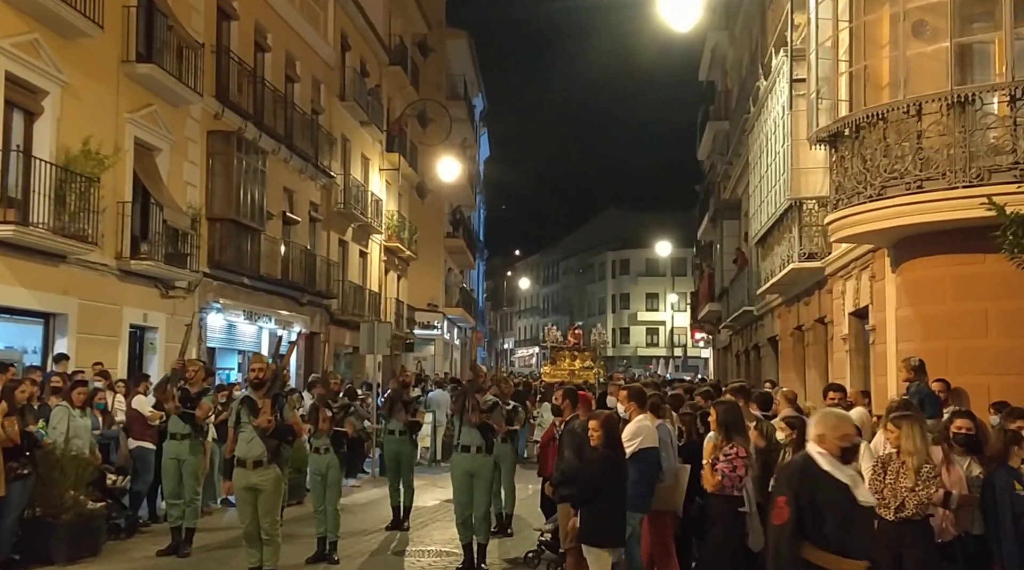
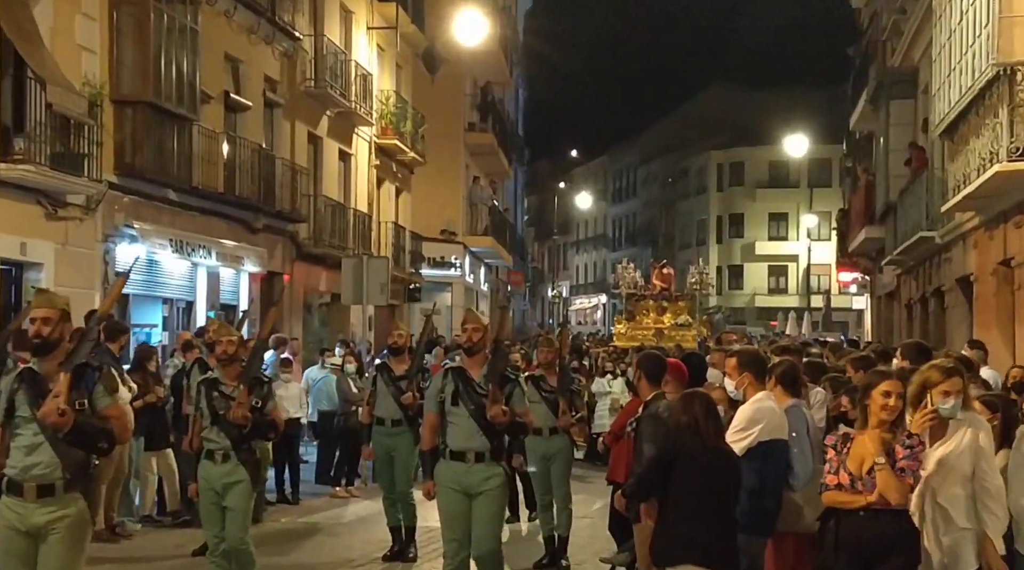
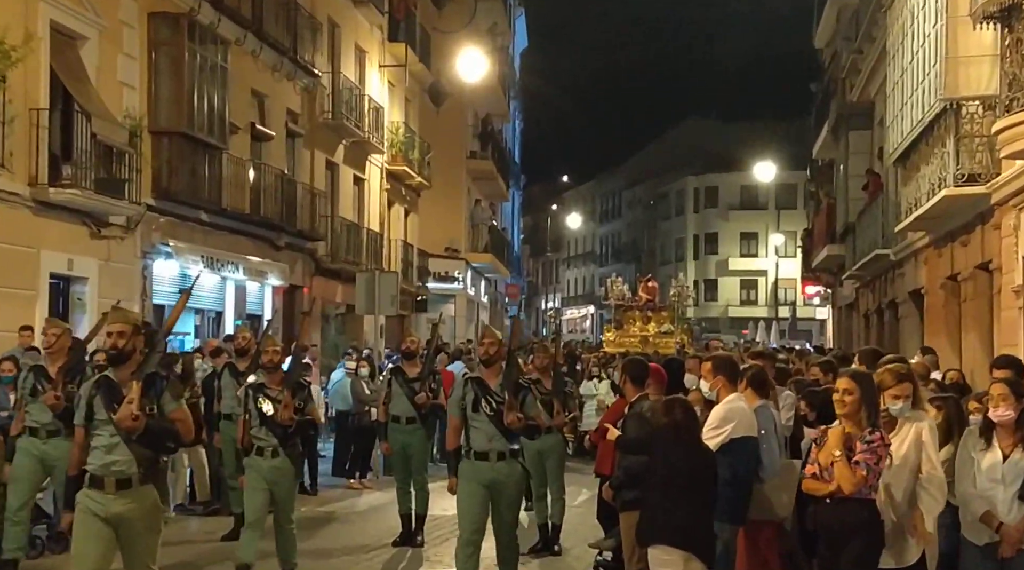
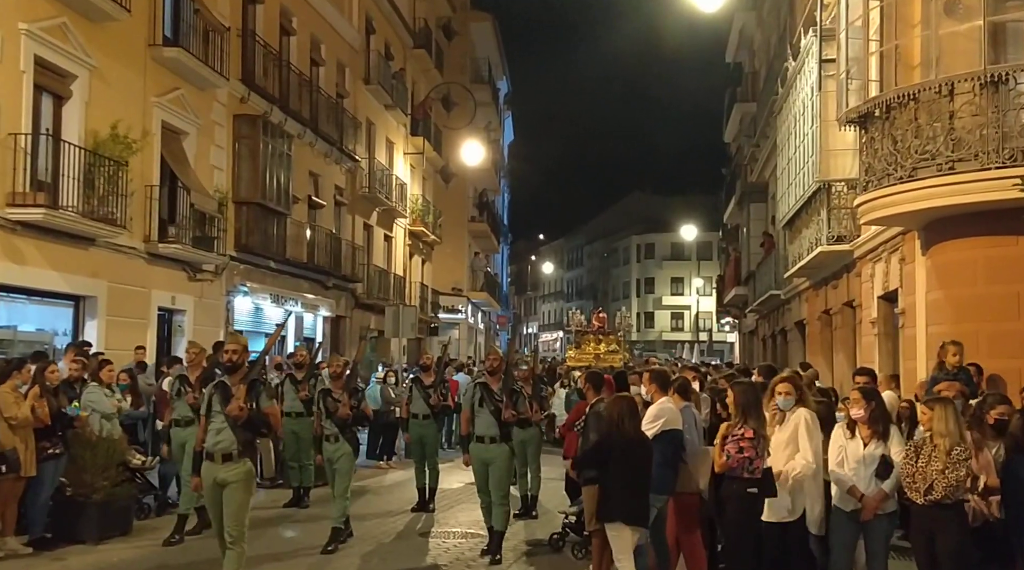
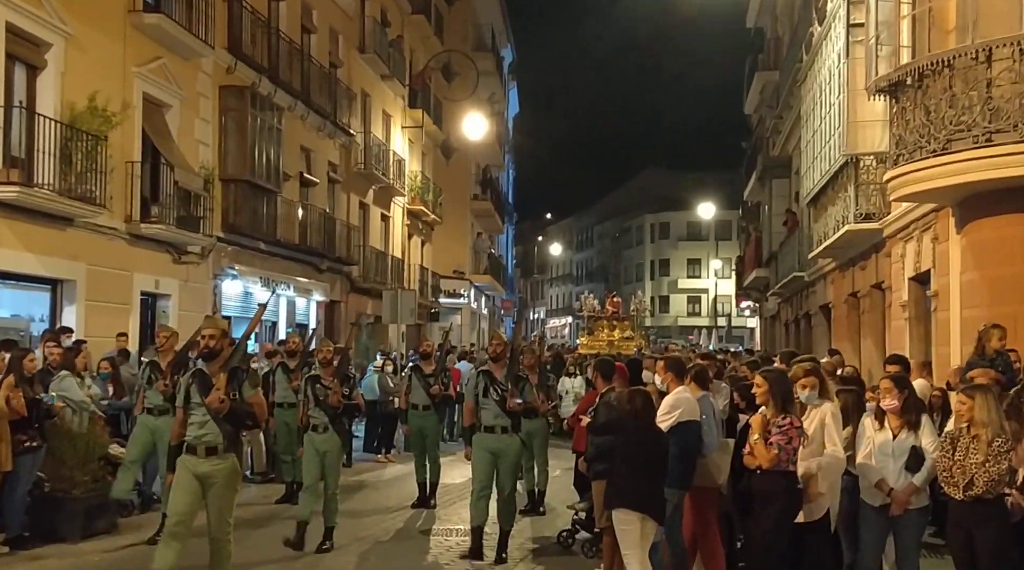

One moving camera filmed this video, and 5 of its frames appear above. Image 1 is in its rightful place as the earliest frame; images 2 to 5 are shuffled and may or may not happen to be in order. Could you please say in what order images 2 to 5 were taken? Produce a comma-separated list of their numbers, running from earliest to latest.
4, 5, 3, 2
